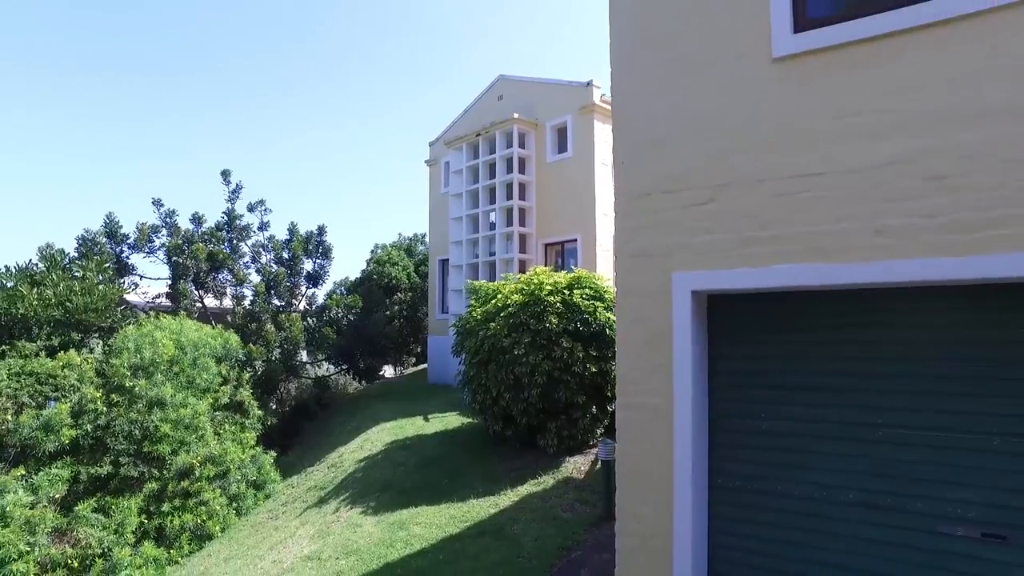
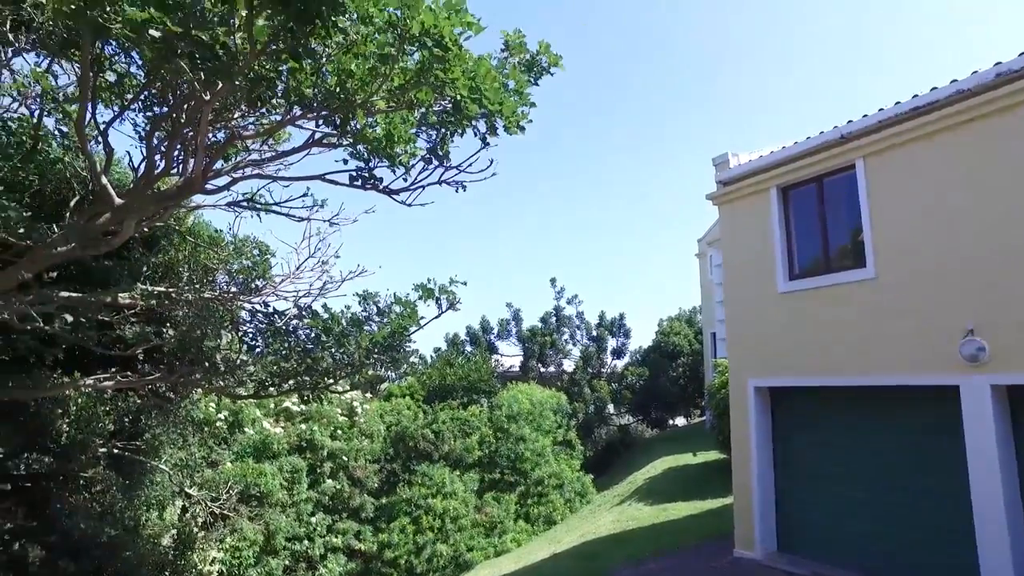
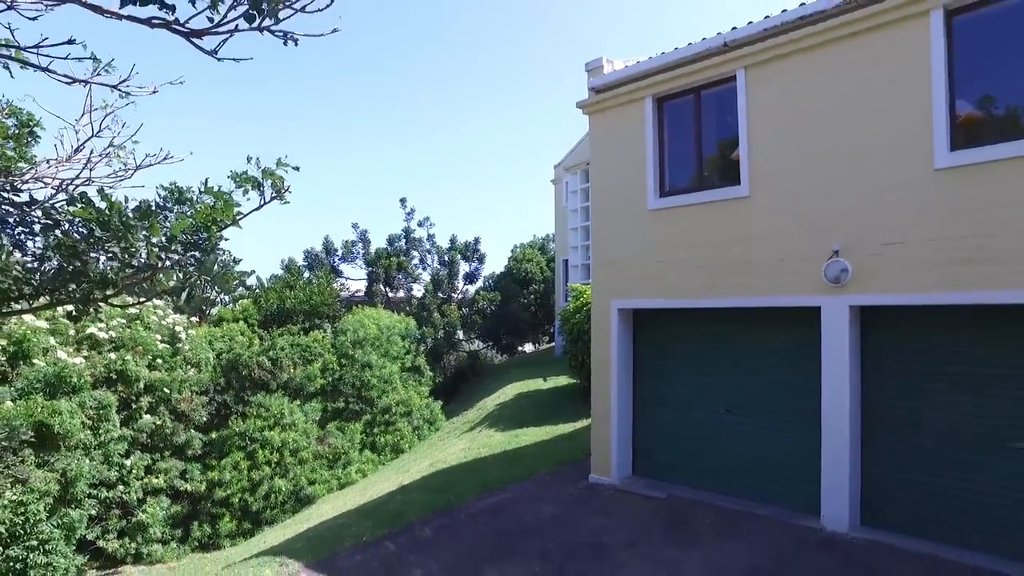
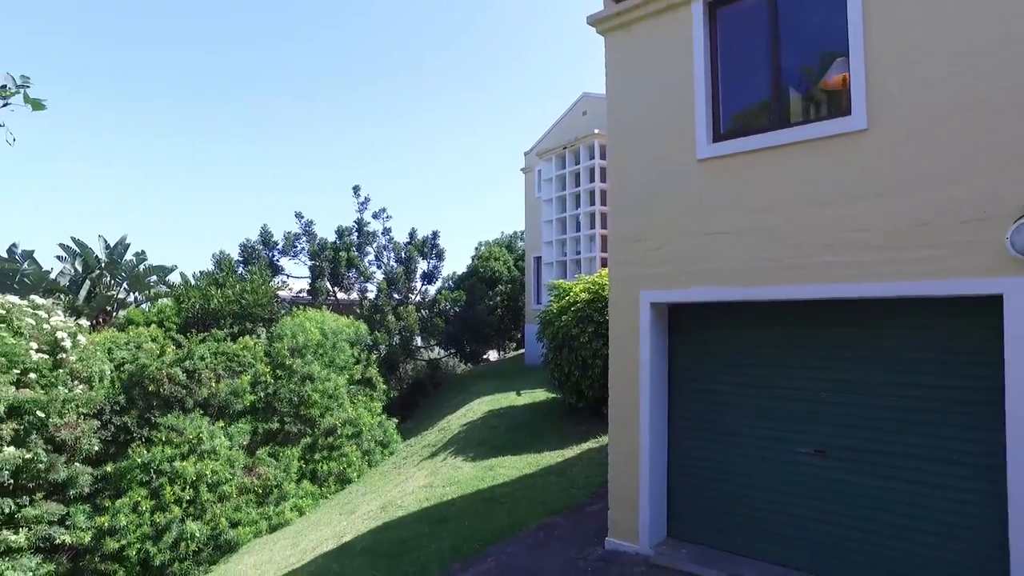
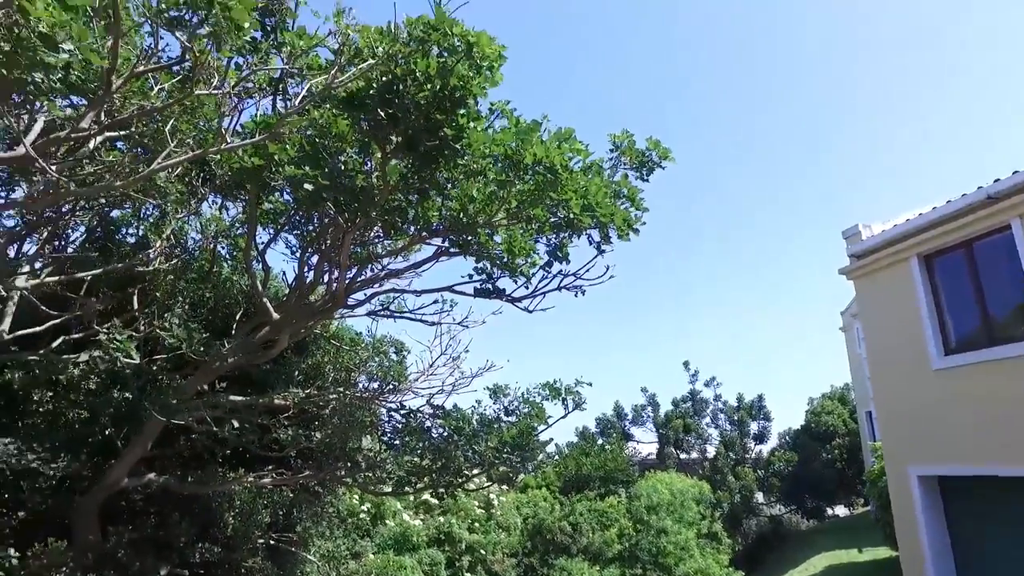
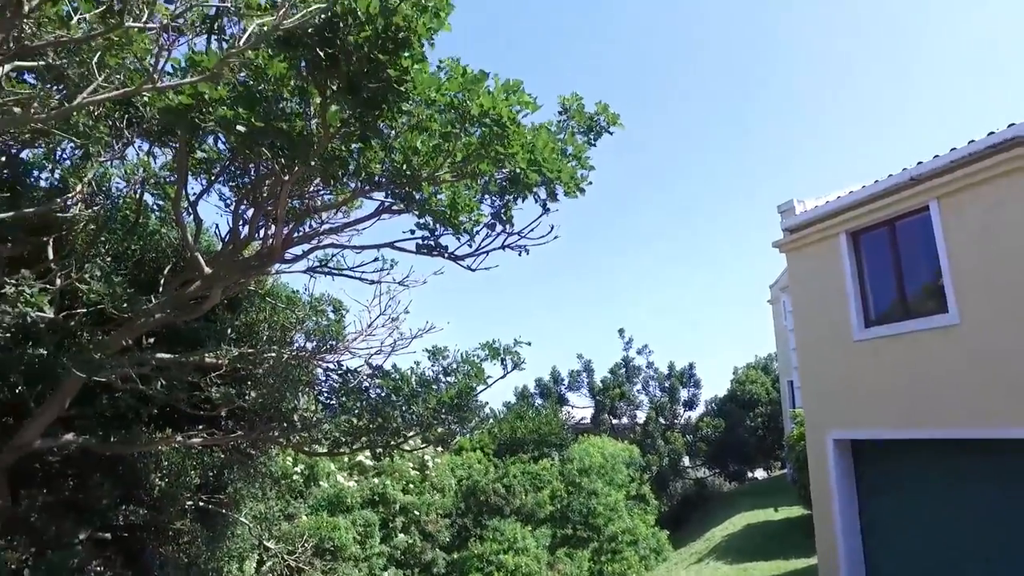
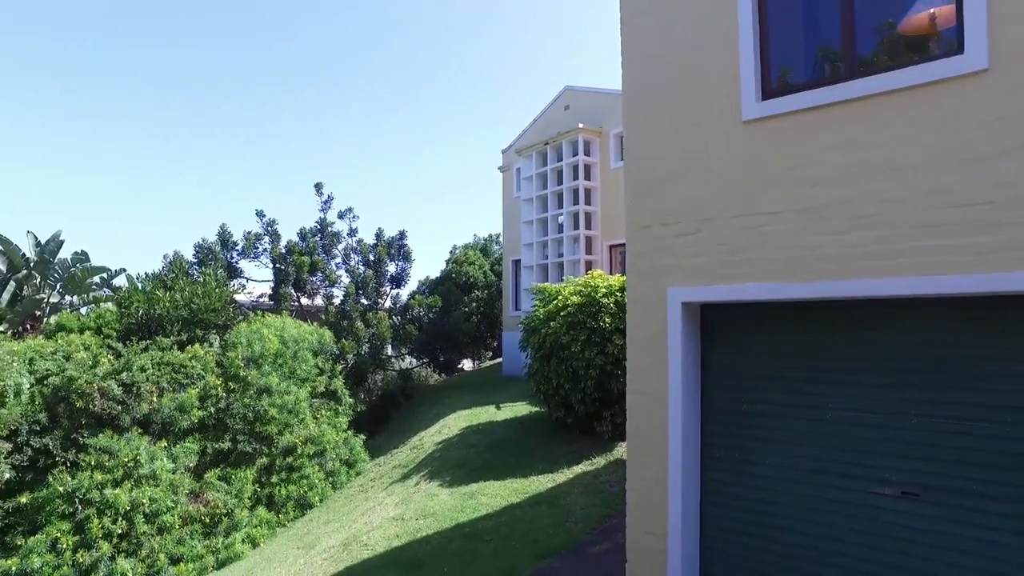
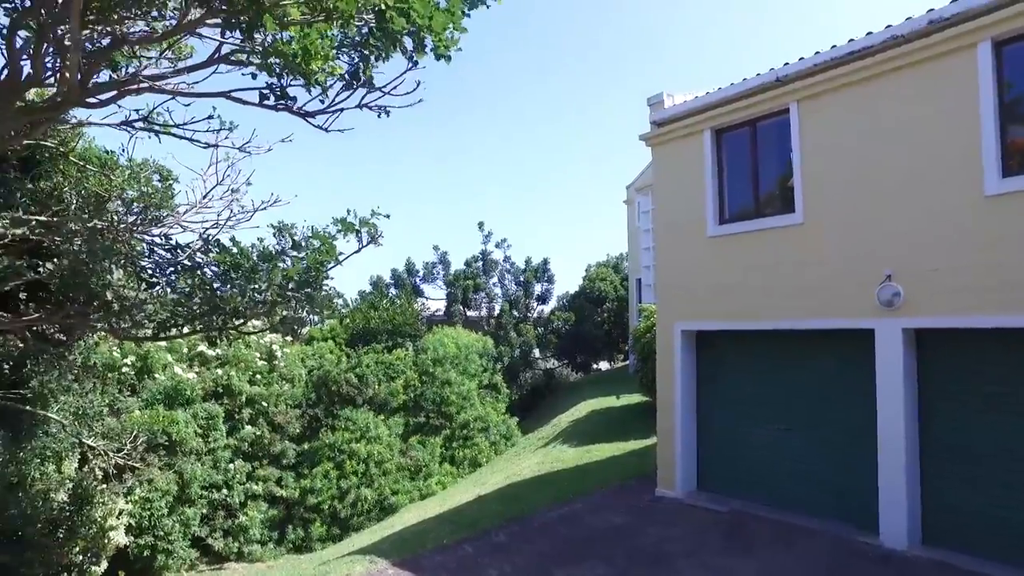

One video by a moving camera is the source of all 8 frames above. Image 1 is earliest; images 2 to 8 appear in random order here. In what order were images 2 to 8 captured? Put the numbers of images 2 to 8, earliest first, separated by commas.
7, 4, 3, 8, 2, 6, 5
